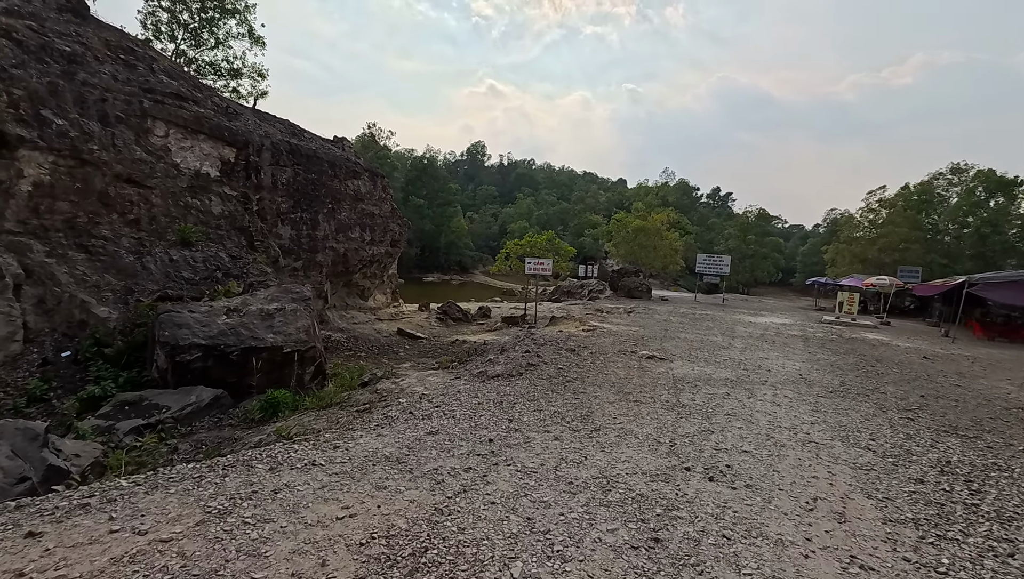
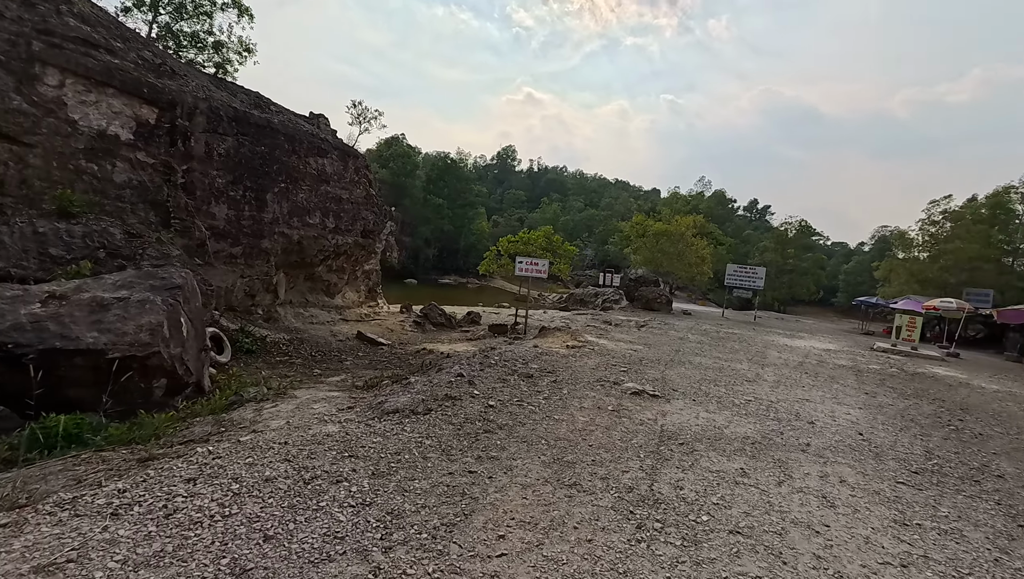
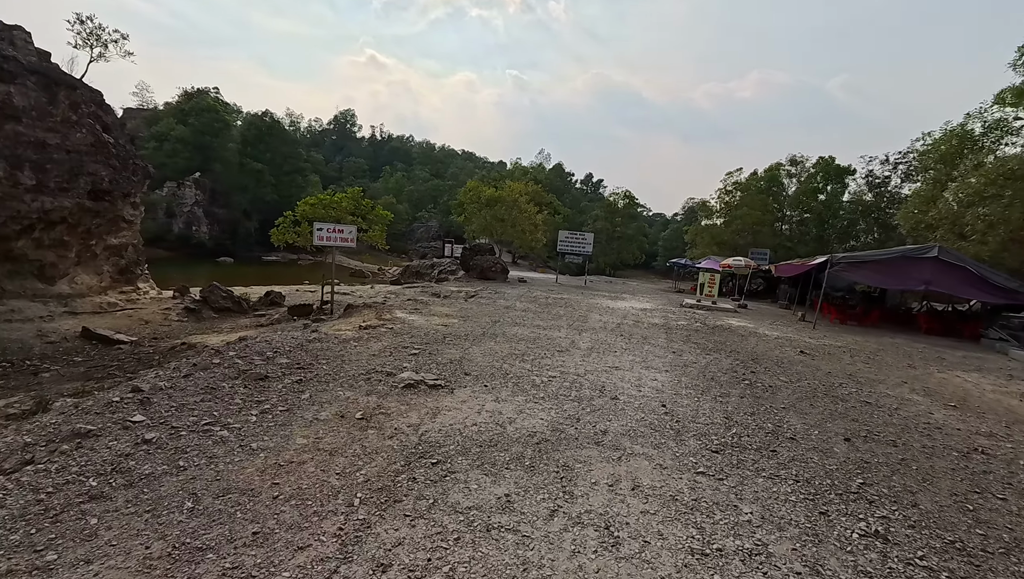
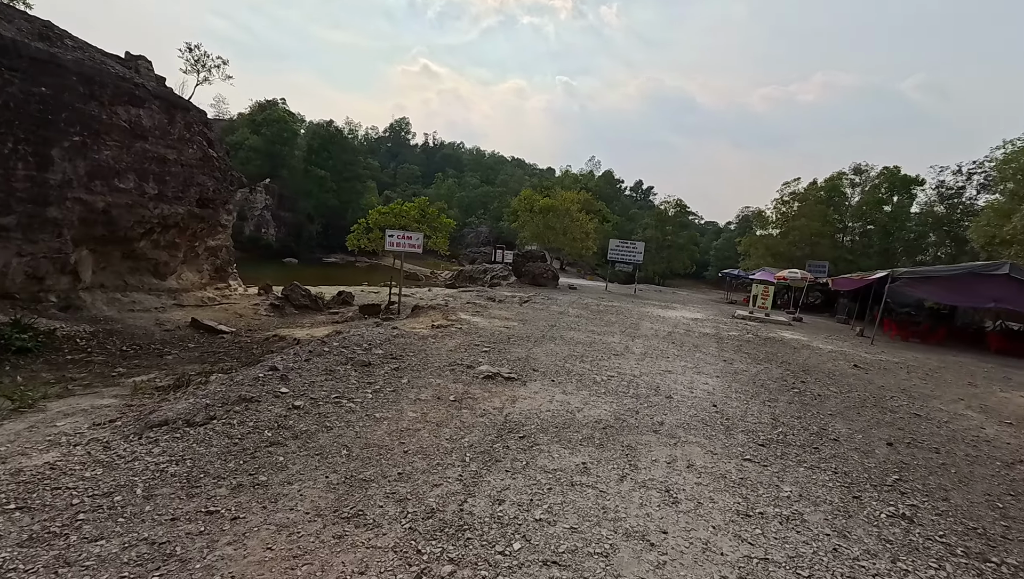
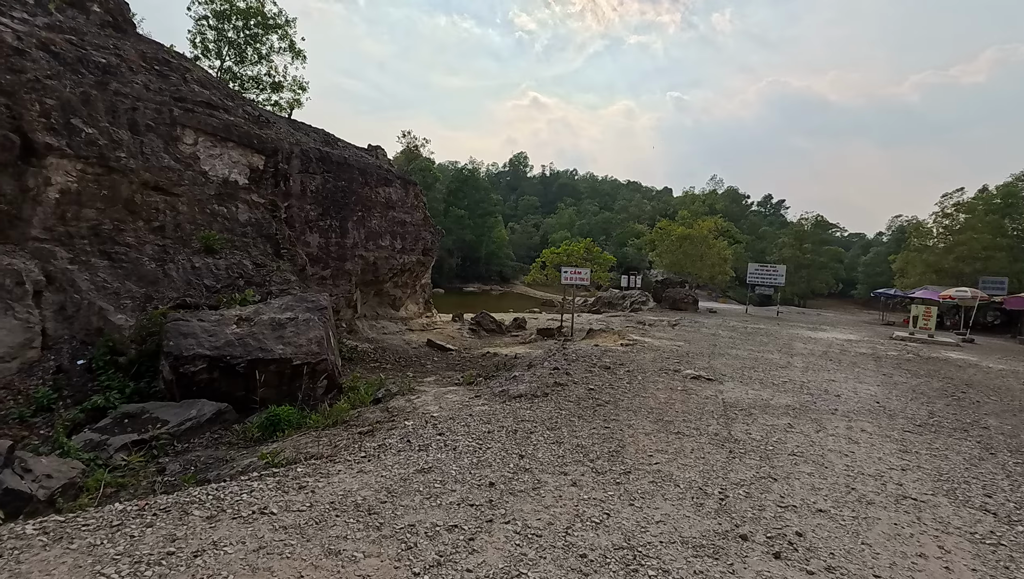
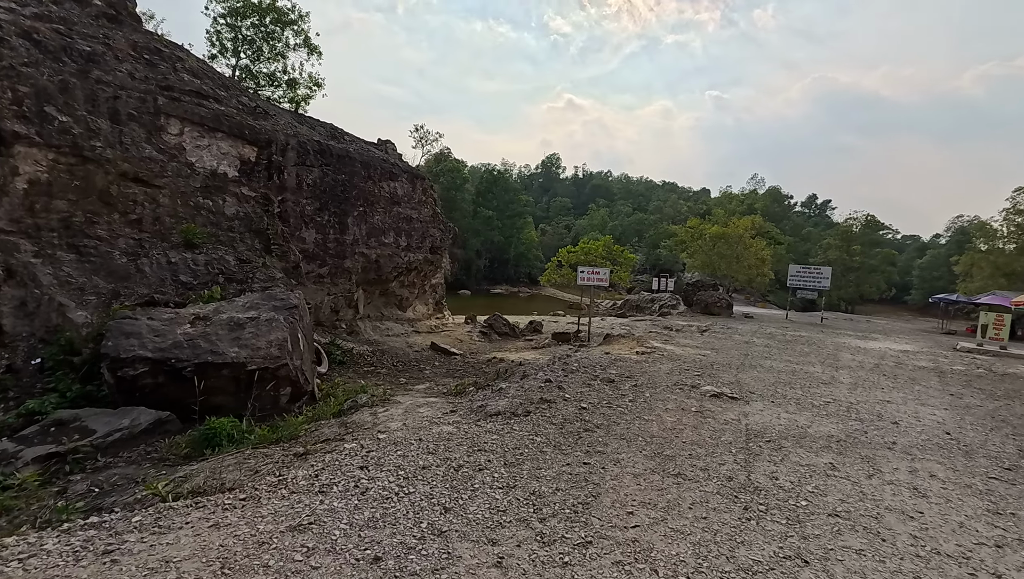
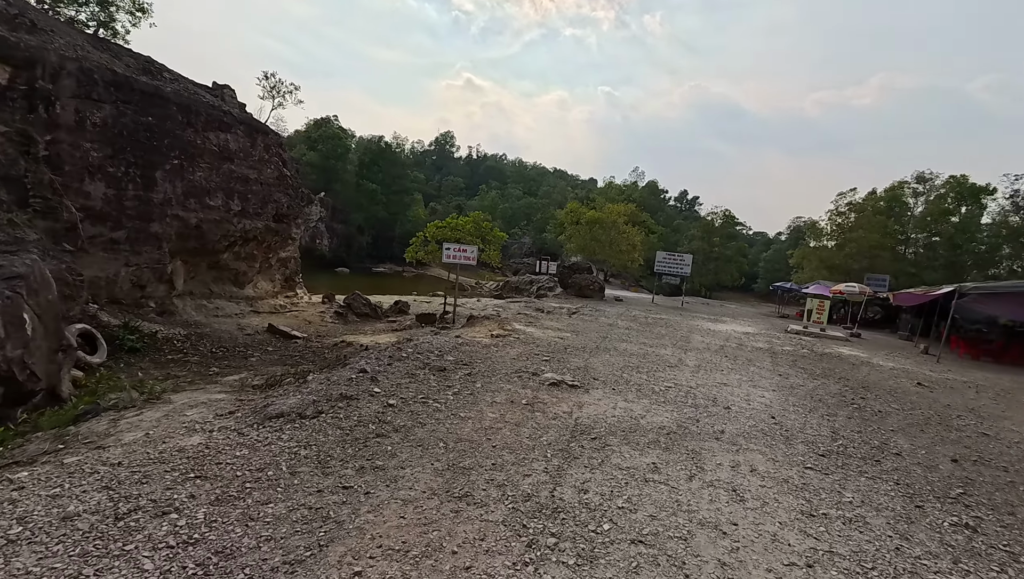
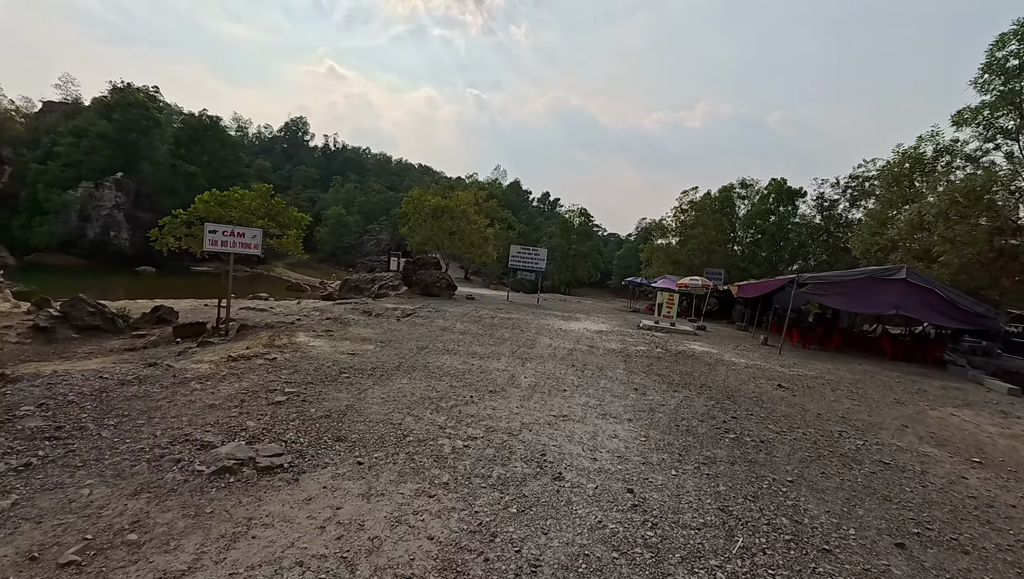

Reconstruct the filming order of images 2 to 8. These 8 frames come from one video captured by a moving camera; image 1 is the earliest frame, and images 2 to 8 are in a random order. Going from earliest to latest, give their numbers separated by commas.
5, 6, 2, 7, 4, 3, 8
